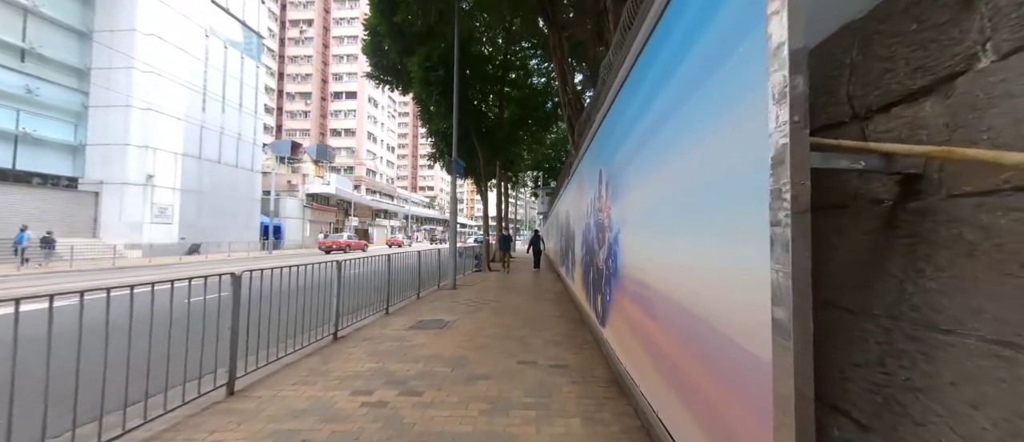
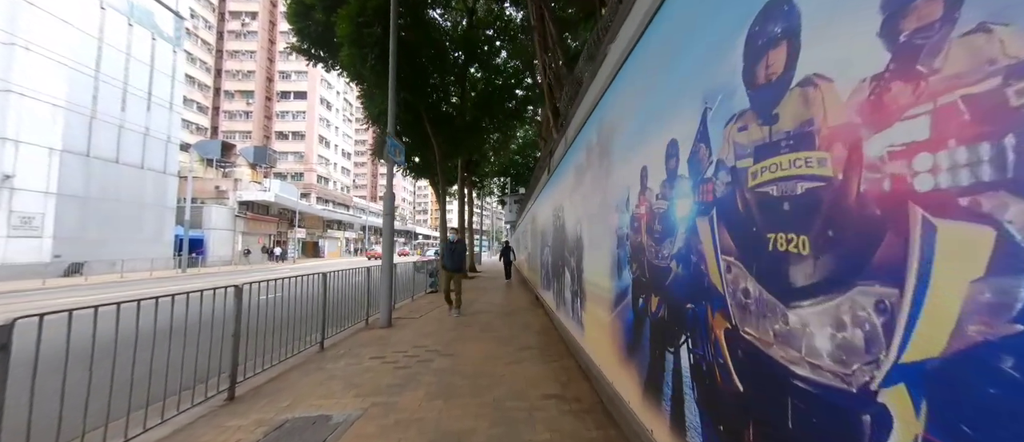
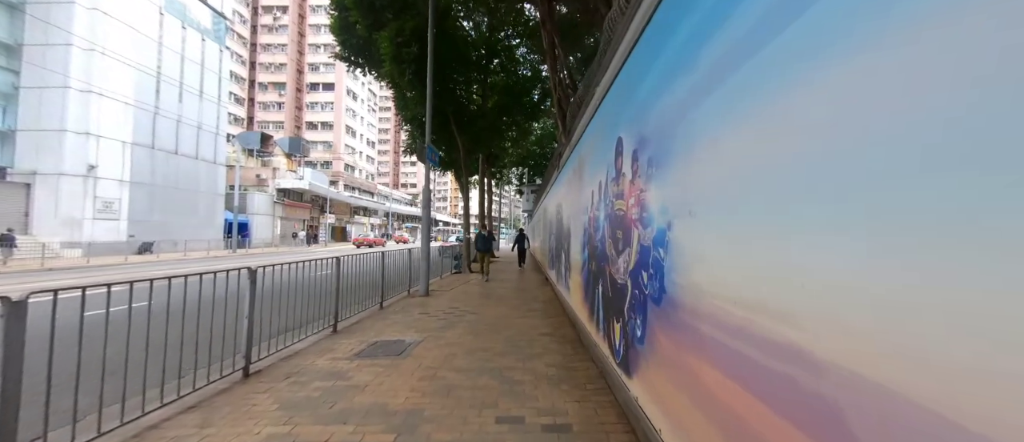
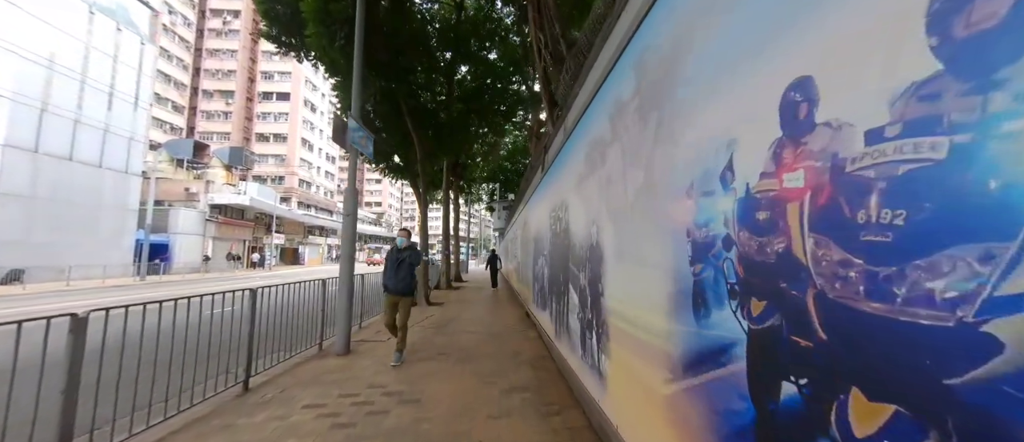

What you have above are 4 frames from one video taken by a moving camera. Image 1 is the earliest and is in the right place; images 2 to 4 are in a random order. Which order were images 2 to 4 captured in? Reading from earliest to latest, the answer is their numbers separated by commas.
3, 2, 4
